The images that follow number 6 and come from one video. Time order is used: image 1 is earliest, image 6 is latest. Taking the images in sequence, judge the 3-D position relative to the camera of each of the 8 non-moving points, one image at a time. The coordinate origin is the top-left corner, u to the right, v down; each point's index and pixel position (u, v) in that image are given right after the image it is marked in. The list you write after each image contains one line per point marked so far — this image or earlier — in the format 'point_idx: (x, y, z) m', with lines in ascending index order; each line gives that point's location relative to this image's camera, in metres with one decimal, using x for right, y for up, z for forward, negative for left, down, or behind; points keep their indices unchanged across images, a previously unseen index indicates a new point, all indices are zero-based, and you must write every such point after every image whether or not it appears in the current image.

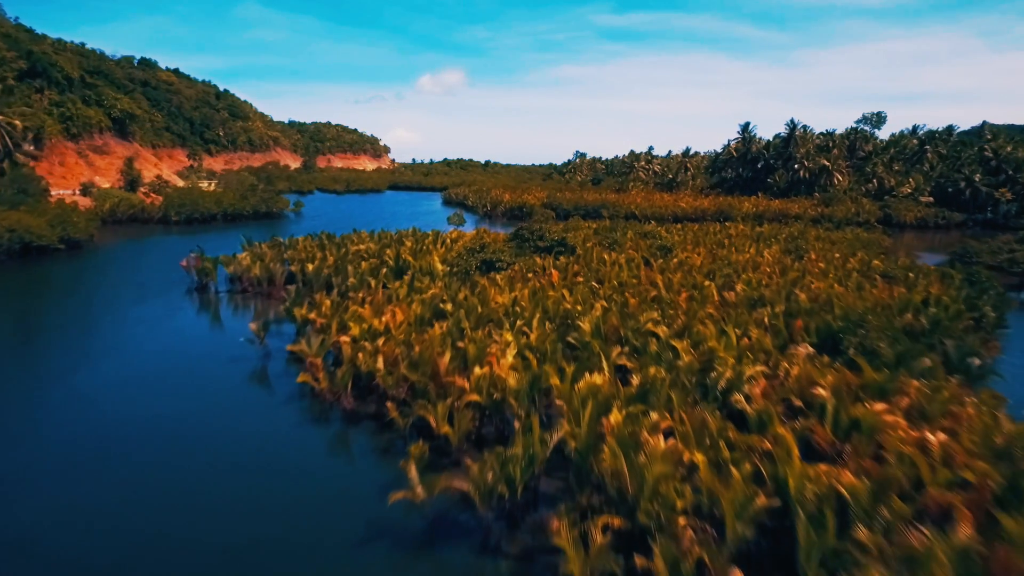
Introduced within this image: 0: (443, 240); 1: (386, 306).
0: (-1.9, +1.2, +19.8) m
1: (-2.0, -0.3, +11.3) m
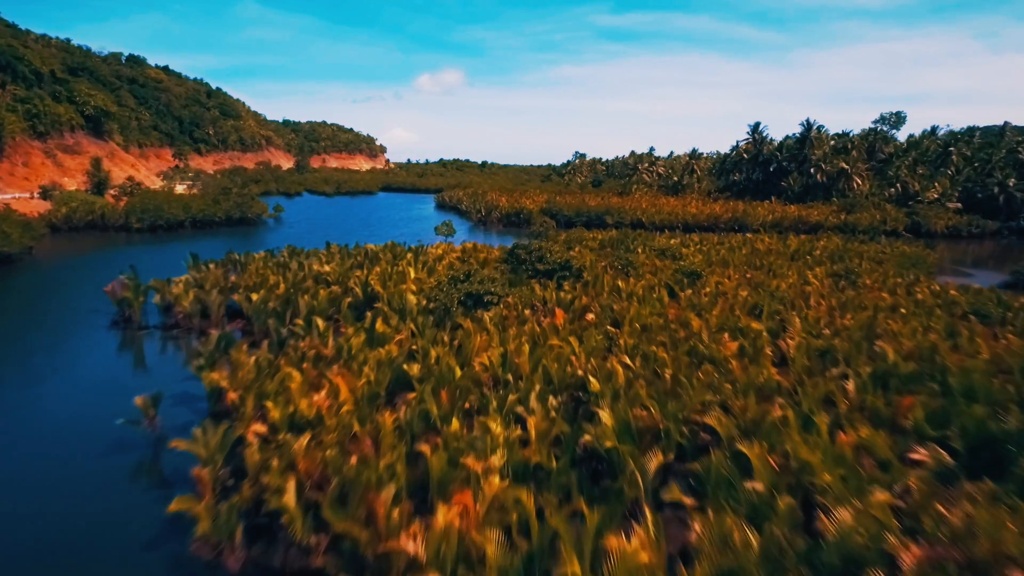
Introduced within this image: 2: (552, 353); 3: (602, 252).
0: (-2.1, +0.6, +16.7) m
1: (-2.1, -1.0, +8.3) m
2: (+0.5, -0.8, +9.0) m
3: (+2.4, +0.9, +19.4) m
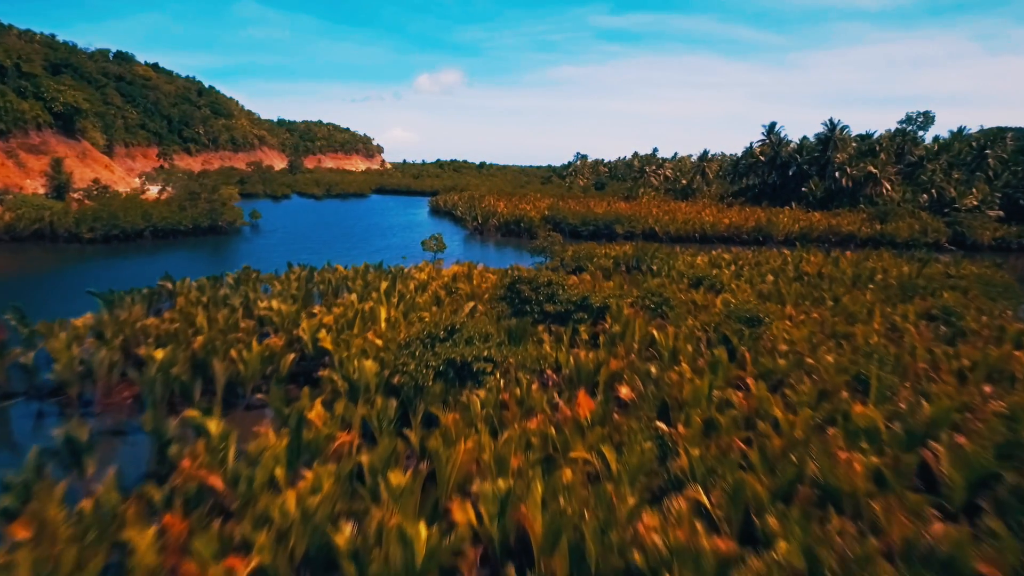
0: (-2.1, -0.2, +13.3) m
1: (-2.1, -1.7, +4.8) m
2: (+0.5, -1.6, +5.6) m
3: (+2.4, +0.2, +15.9) m
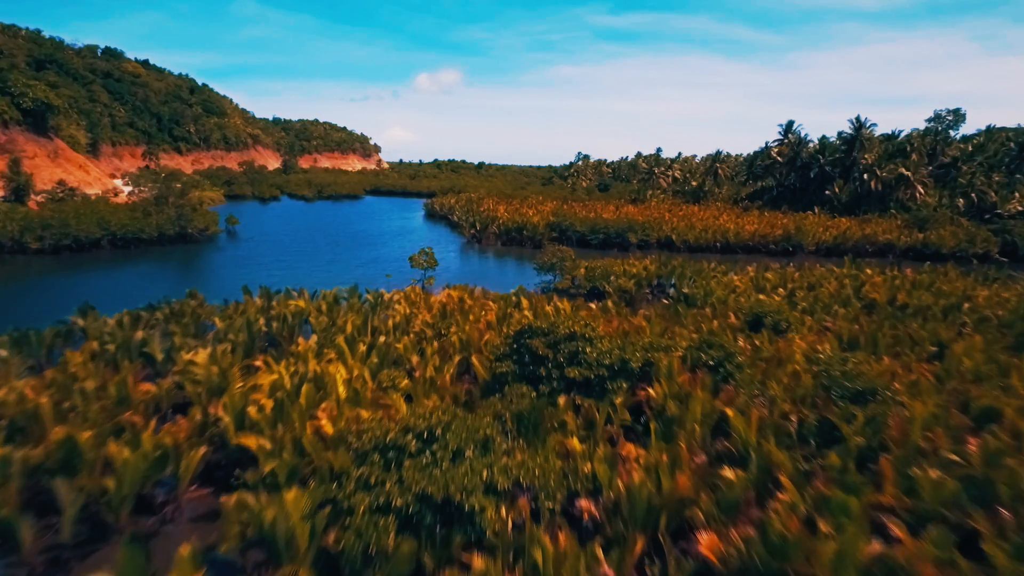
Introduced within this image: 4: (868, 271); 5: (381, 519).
0: (-2.0, -0.8, +10.2) m
1: (-2.0, -2.3, +1.7) m
2: (+0.6, -2.2, +2.5) m
3: (+2.5, -0.4, +12.8) m
4: (+9.3, +0.4, +18.5) m
5: (-0.9, -1.6, +4.8) m
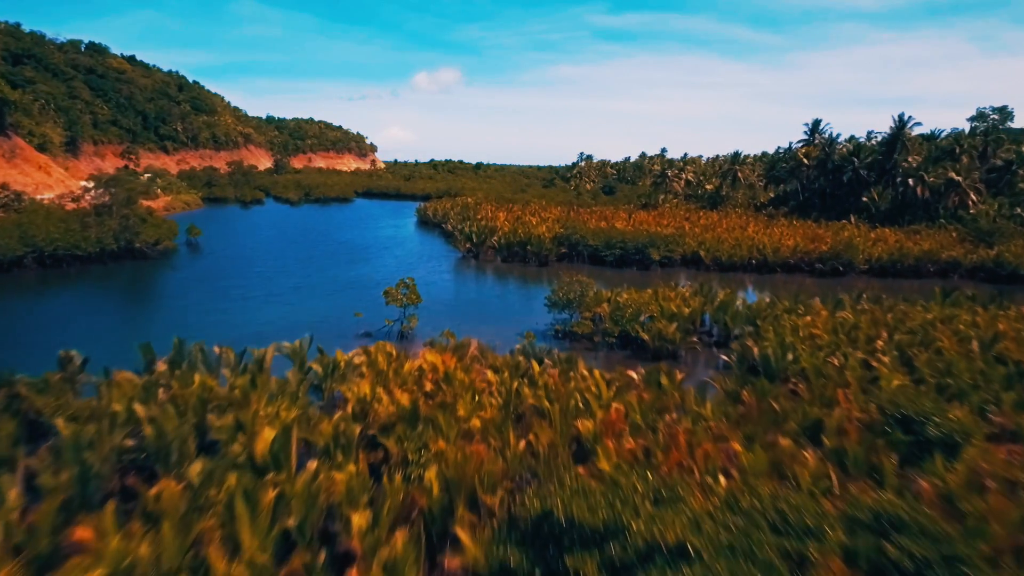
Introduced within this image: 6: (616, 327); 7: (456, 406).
0: (-1.9, -1.6, +6.1) m
1: (-1.9, -3.2, -2.4) m
2: (+0.8, -3.1, -1.6) m
3: (+2.6, -1.3, +8.7) m
4: (+9.4, -0.5, +14.4) m
5: (-0.8, -2.5, +0.7) m
6: (+2.1, -0.6, +14.0) m
7: (-0.6, -1.3, +8.1) m
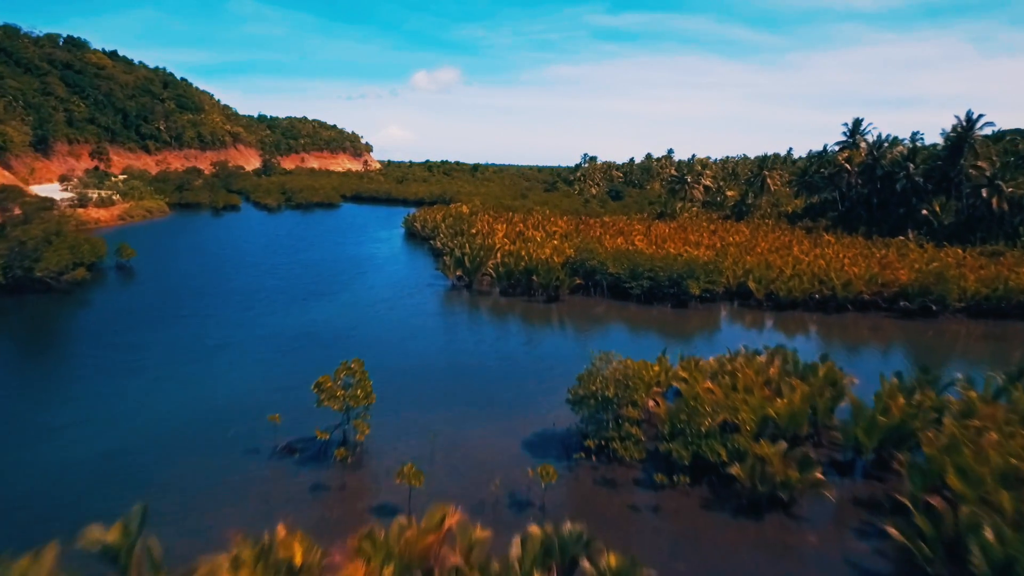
0: (-1.8, -2.8, +0.8) m
1: (-1.8, -4.4, -7.6) m
2: (+0.9, -4.3, -6.8) m
3: (+2.7, -2.5, +3.5) m
4: (+9.4, -1.7, +9.2) m
5: (-0.7, -3.6, -4.5) m
6: (+2.2, -1.8, +8.8) m
7: (-0.6, -2.5, +2.9) m
